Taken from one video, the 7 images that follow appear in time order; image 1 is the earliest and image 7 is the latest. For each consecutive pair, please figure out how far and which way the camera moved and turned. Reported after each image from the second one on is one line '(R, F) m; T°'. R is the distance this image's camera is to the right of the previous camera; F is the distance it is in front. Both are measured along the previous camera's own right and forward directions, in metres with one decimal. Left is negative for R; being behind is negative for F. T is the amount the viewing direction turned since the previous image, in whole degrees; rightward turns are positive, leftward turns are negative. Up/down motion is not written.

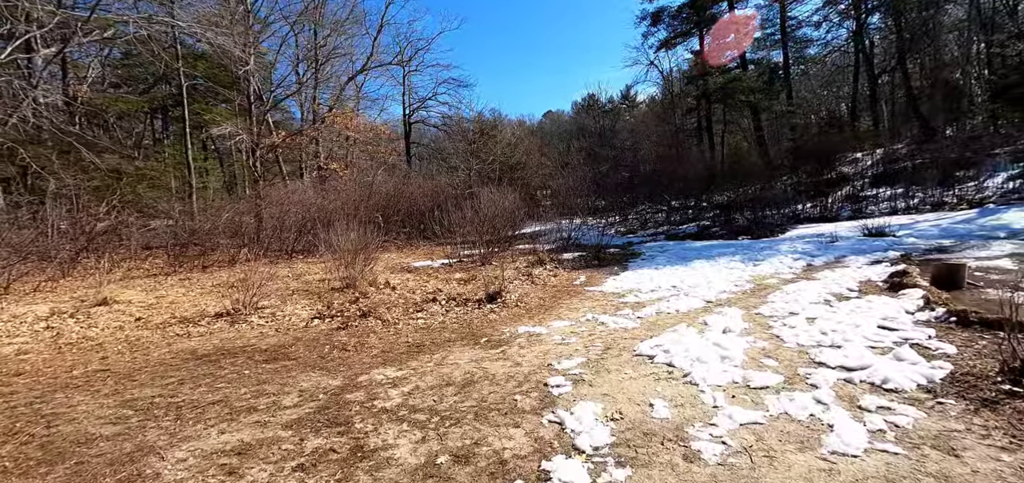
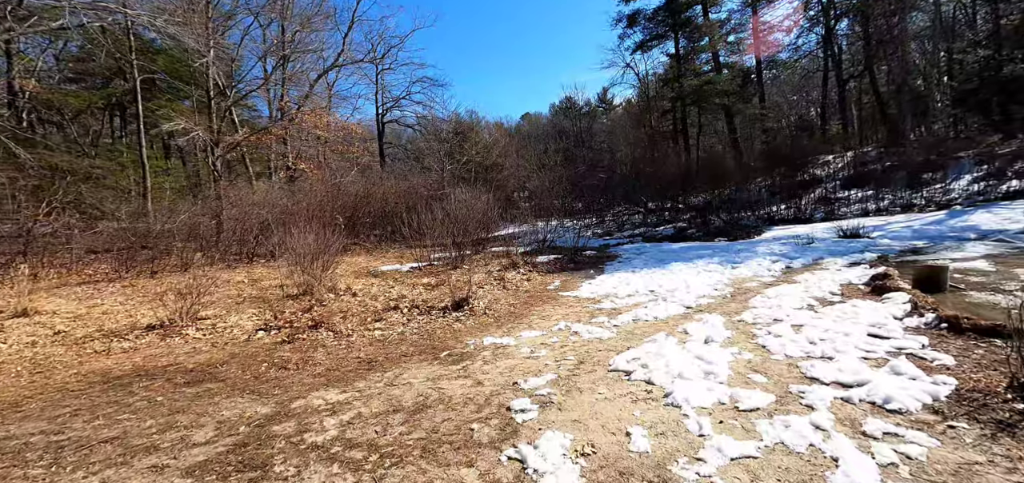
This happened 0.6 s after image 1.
(+0.1, +0.4) m; +3°
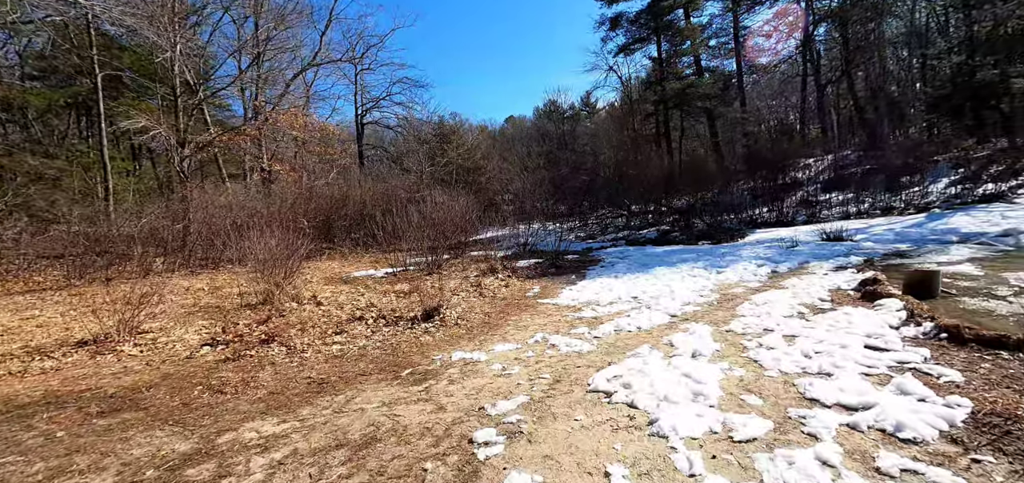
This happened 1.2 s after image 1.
(+0.1, +0.4) m; +2°
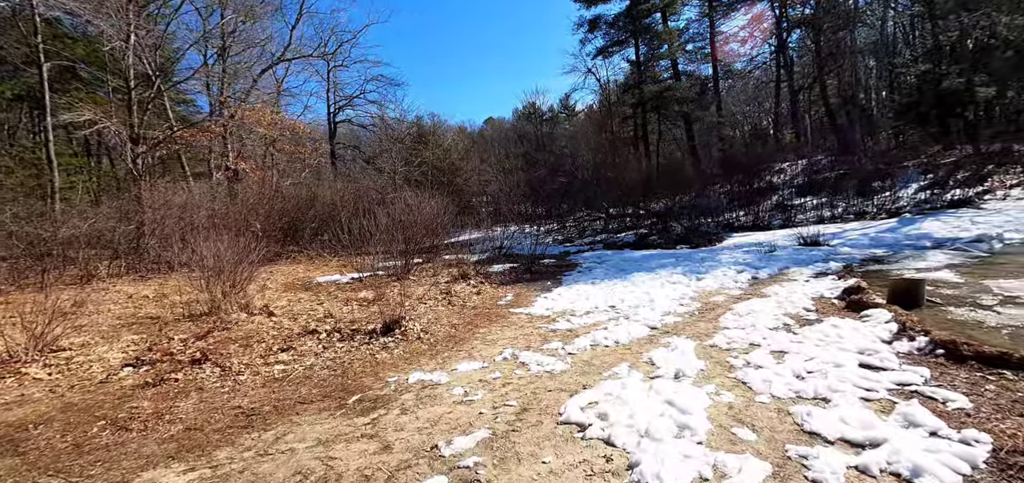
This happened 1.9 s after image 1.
(+0.1, +0.4) m; +3°
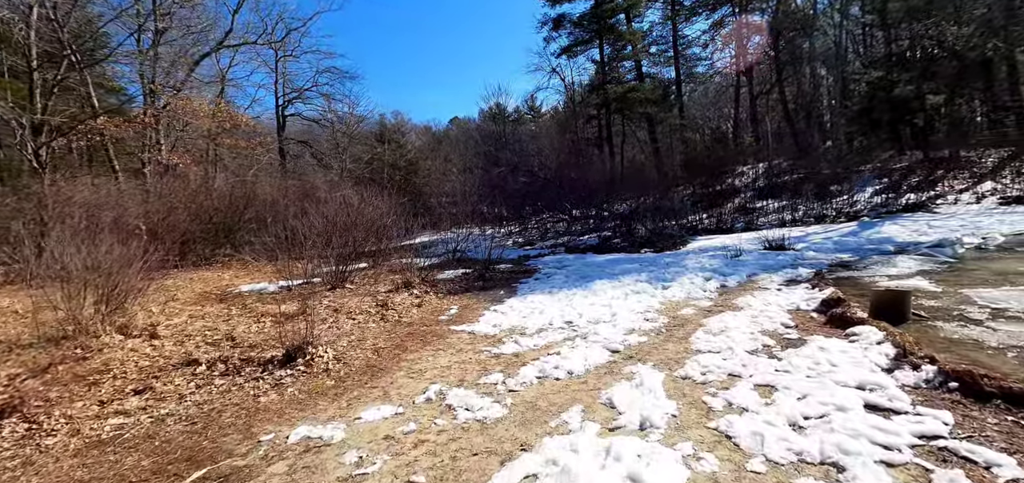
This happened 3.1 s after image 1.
(+0.3, +0.8) m; +4°
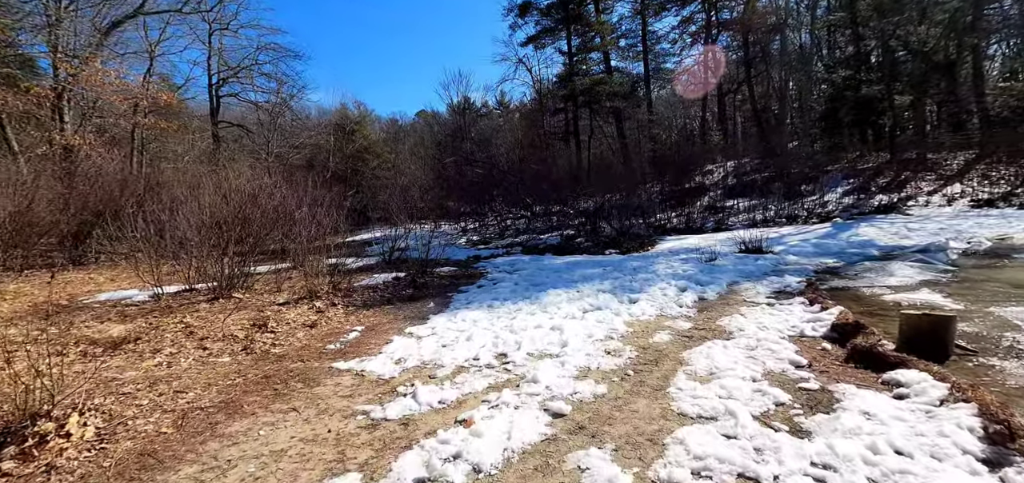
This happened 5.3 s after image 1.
(+0.5, +1.5) m; +4°
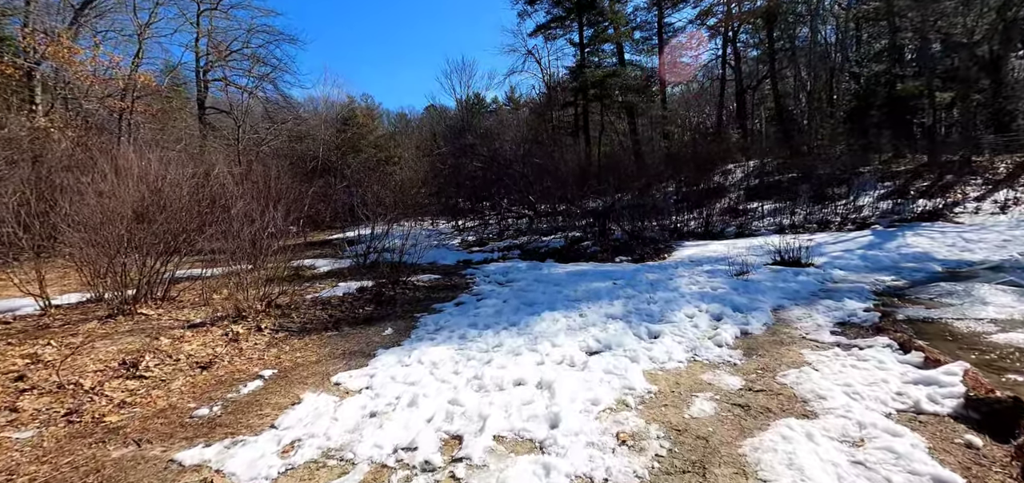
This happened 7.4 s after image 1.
(+0.2, +1.5) m; -1°
